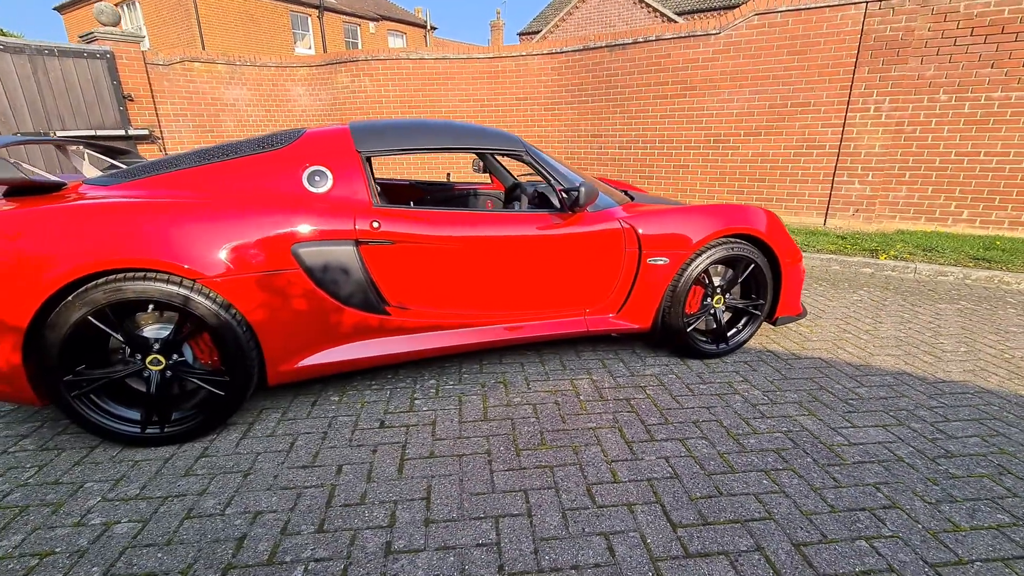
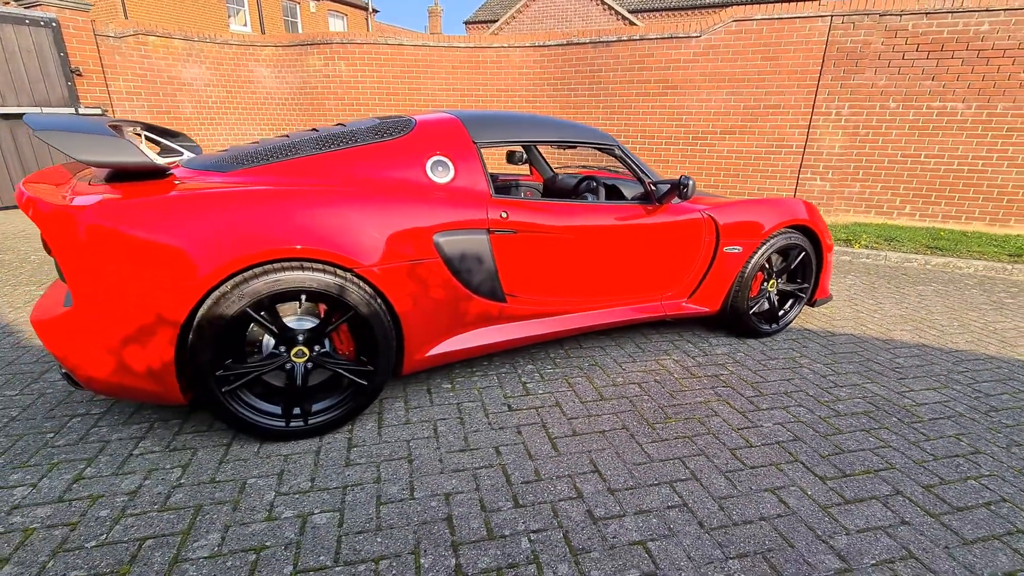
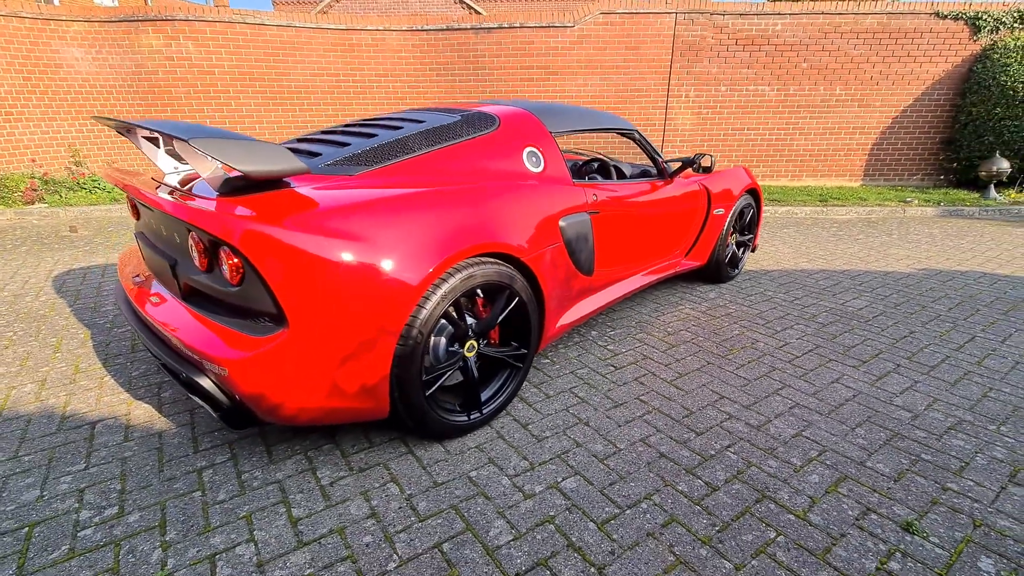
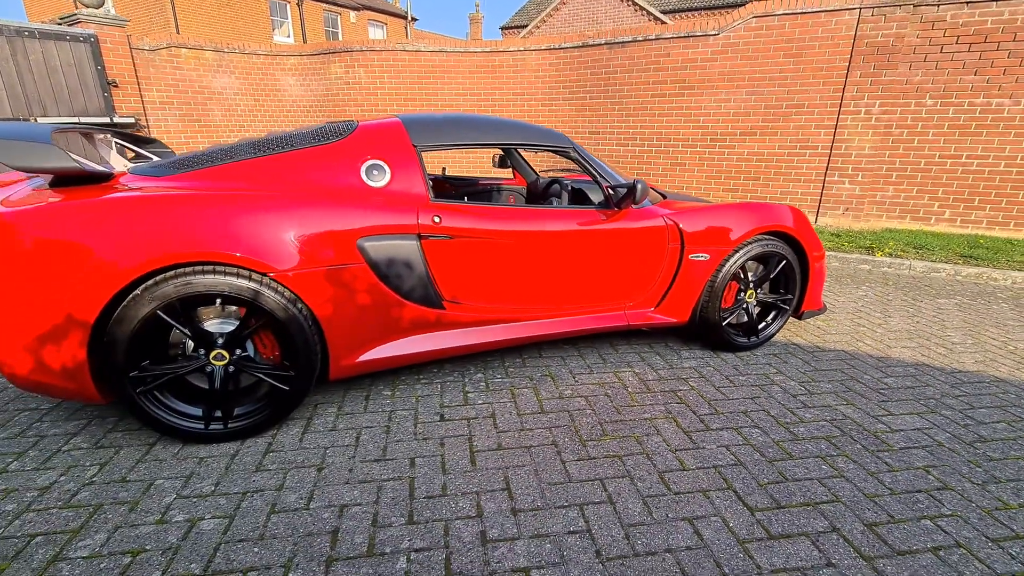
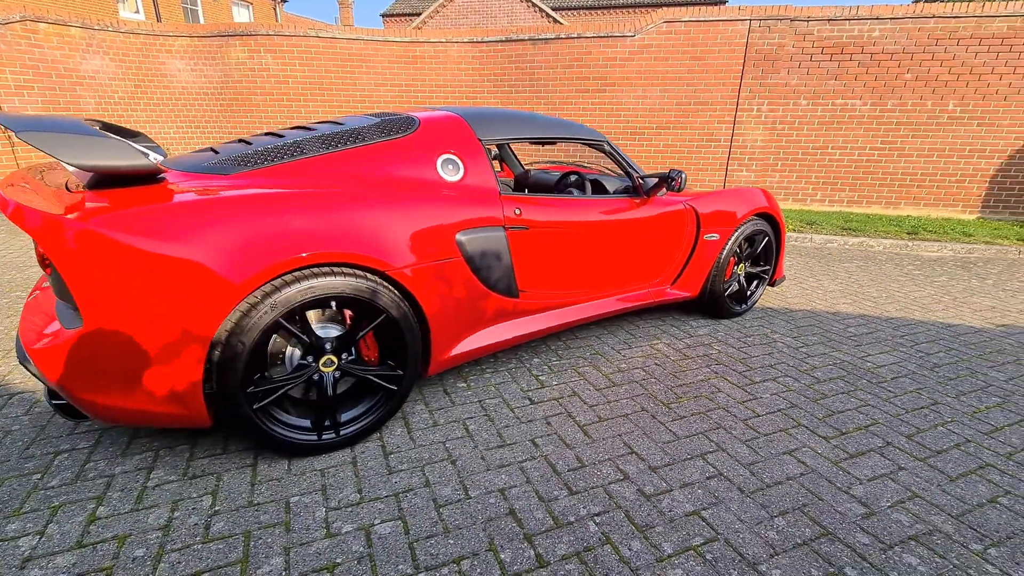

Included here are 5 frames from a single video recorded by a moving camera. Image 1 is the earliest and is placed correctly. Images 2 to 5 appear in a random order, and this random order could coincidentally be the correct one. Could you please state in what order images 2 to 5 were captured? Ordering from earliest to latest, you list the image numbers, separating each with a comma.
4, 2, 5, 3
